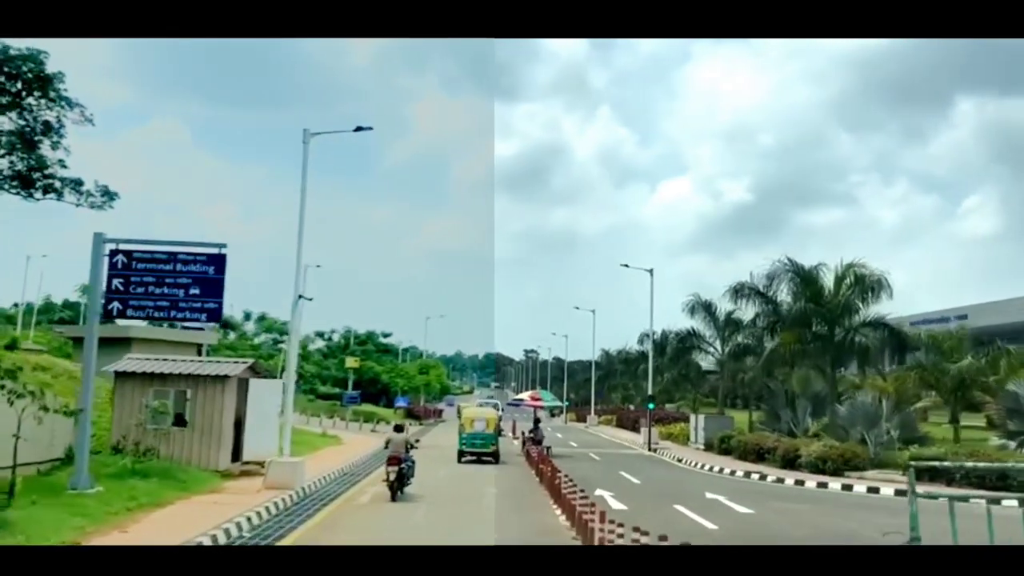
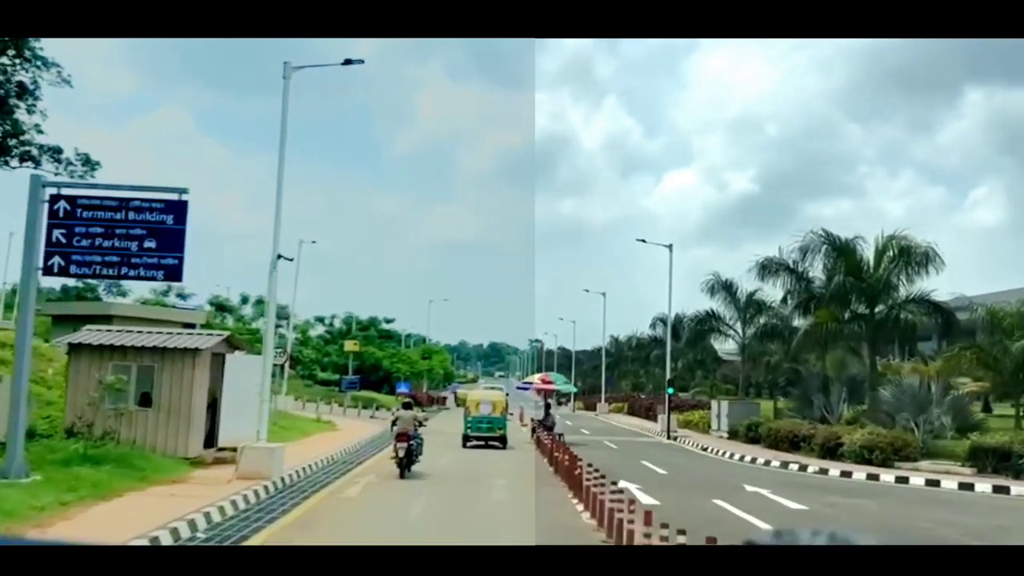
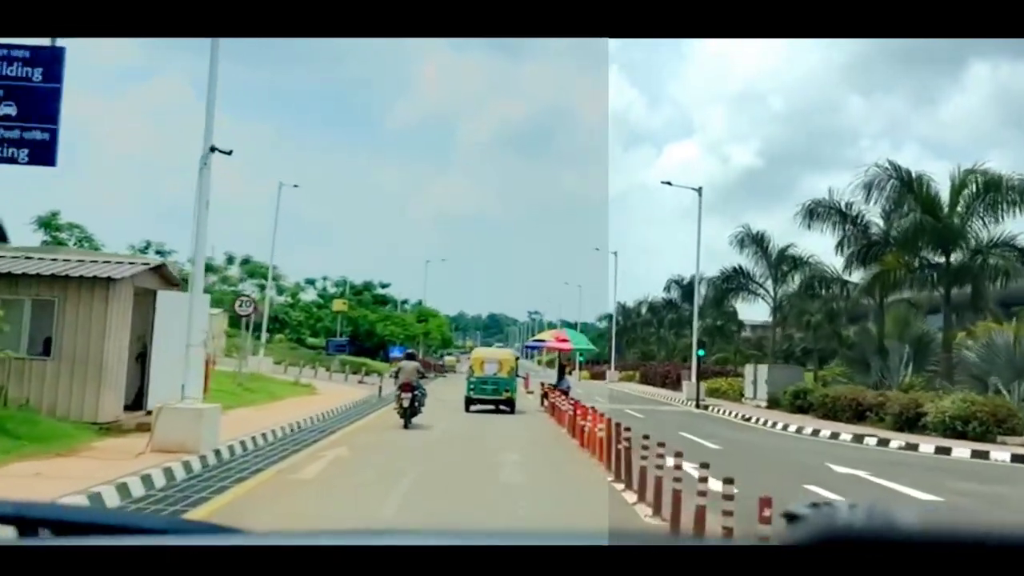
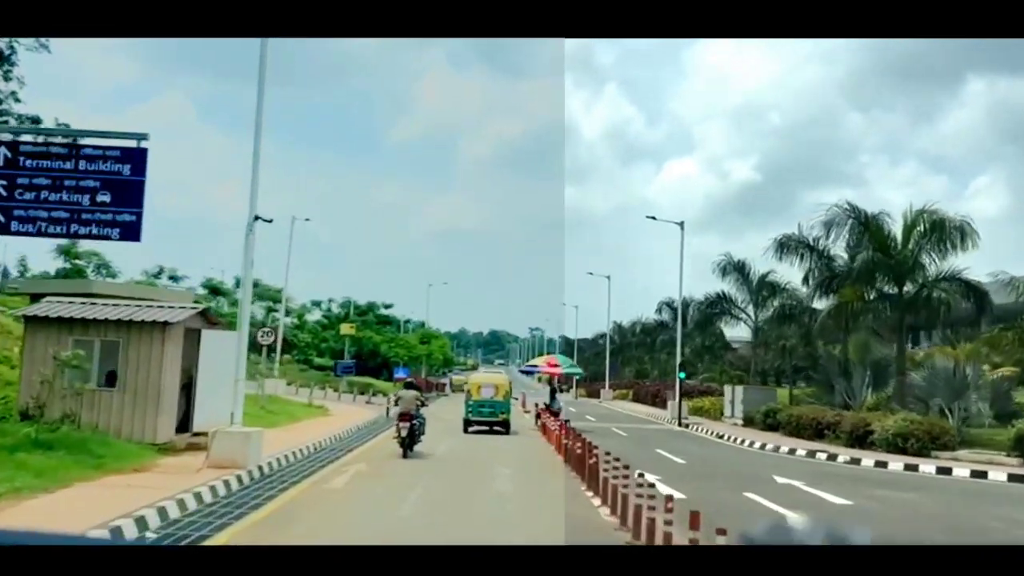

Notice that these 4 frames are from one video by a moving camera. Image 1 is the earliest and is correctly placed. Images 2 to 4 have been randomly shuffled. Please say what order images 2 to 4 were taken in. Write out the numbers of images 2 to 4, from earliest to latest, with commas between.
2, 4, 3
